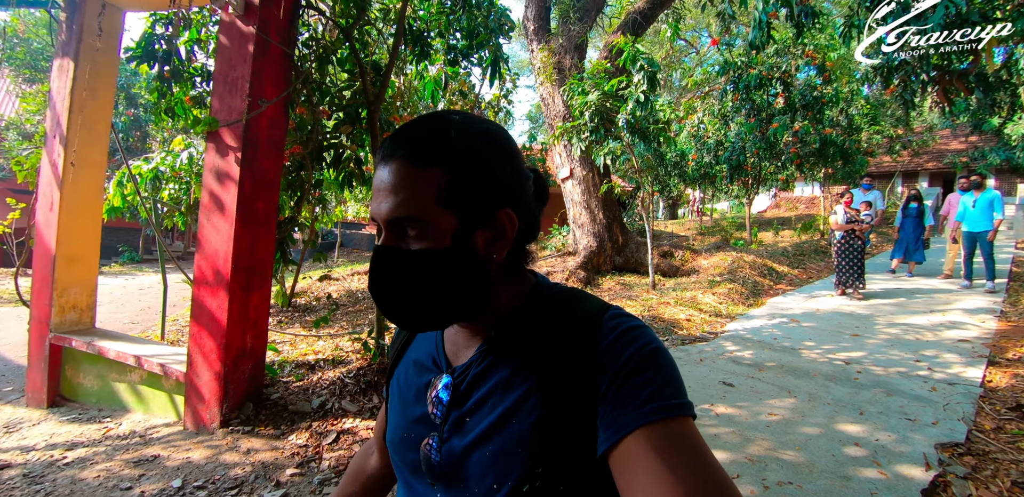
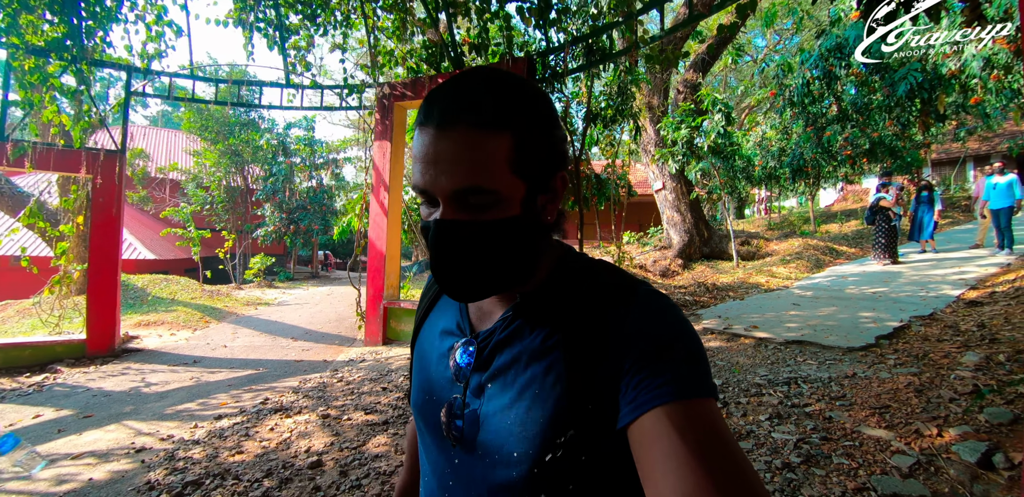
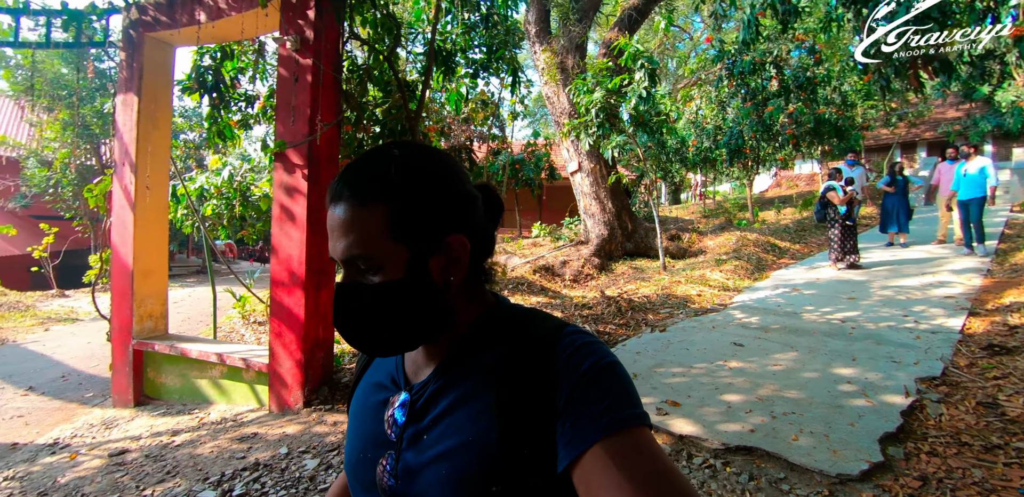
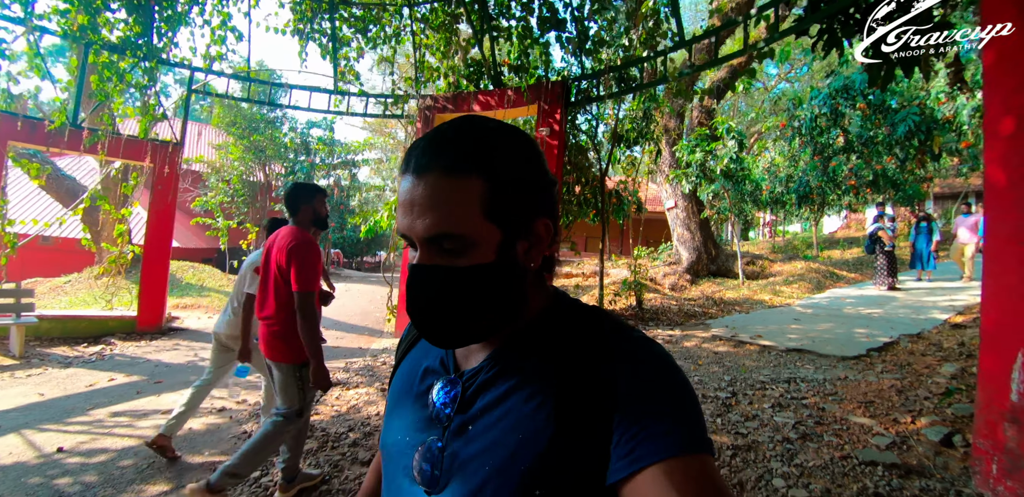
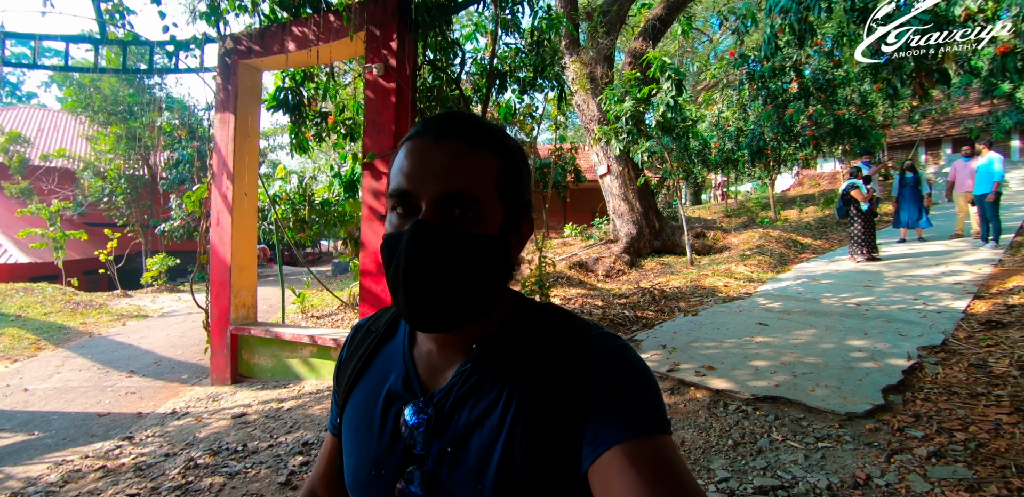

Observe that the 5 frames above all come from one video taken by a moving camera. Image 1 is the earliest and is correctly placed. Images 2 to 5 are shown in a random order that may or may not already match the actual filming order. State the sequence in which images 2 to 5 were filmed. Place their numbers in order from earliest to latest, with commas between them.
3, 5, 2, 4
